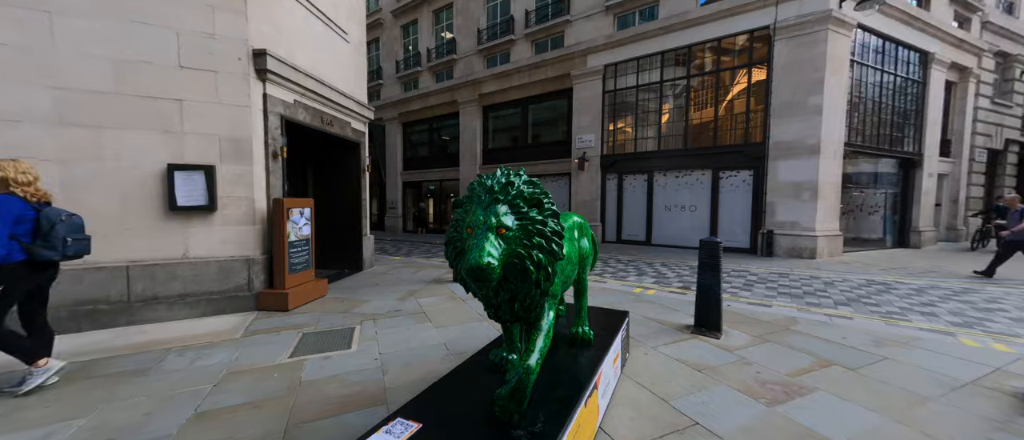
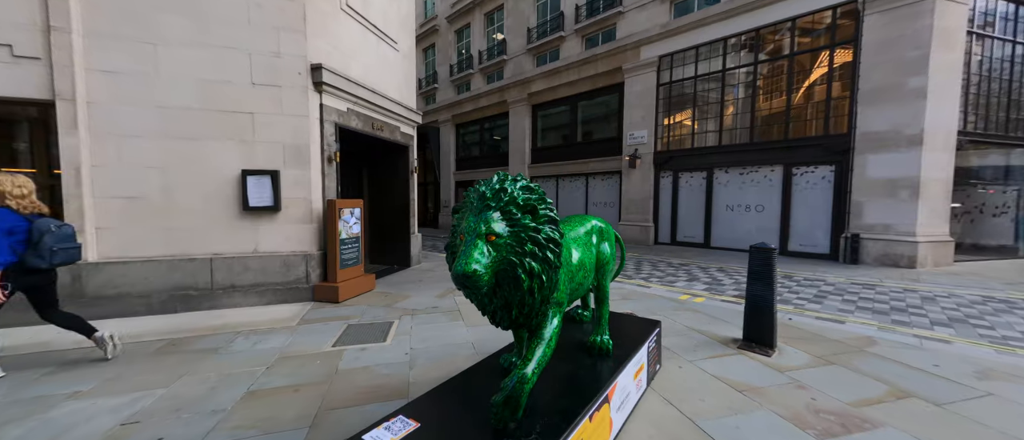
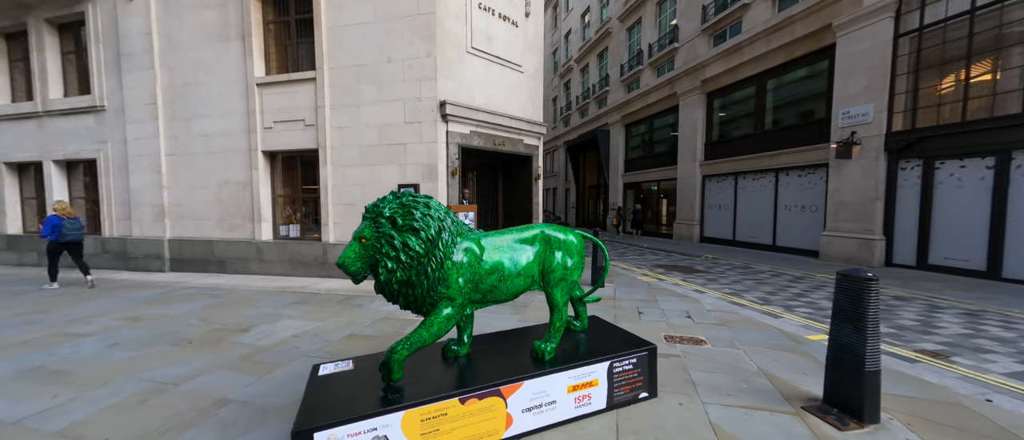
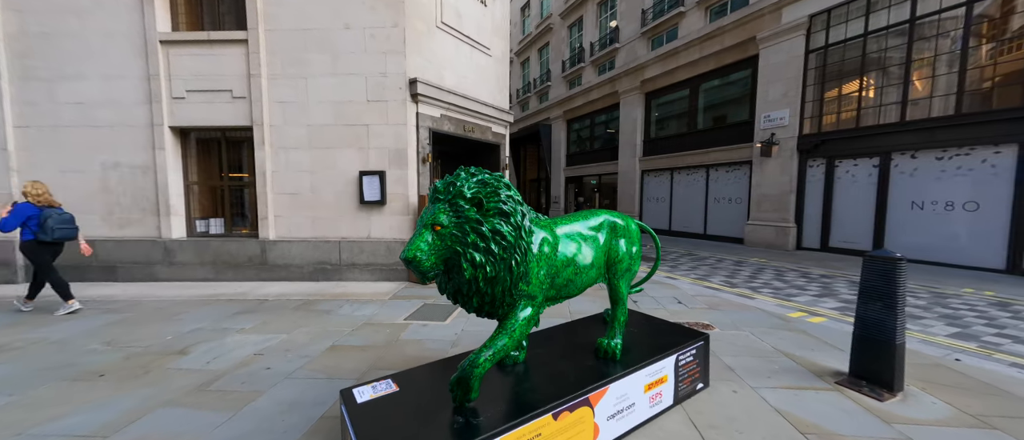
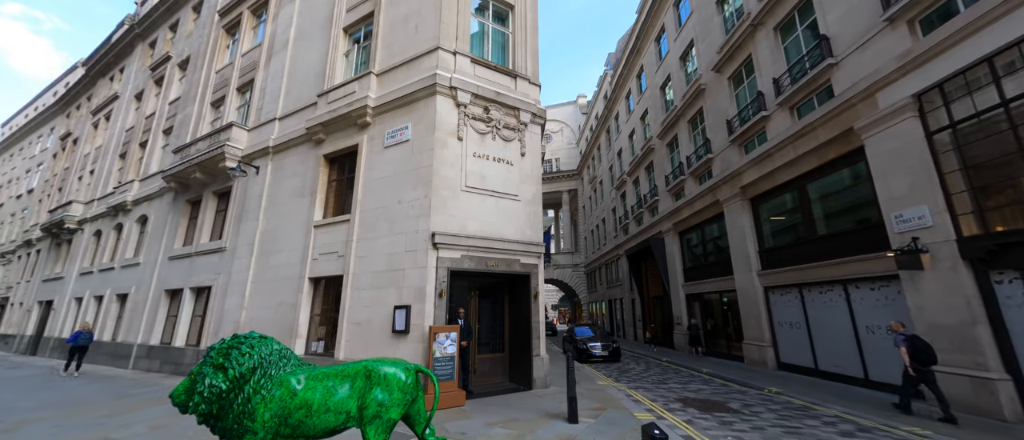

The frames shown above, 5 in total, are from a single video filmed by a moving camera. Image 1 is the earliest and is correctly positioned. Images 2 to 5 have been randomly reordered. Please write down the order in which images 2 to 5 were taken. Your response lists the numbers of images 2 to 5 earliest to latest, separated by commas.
2, 4, 3, 5
